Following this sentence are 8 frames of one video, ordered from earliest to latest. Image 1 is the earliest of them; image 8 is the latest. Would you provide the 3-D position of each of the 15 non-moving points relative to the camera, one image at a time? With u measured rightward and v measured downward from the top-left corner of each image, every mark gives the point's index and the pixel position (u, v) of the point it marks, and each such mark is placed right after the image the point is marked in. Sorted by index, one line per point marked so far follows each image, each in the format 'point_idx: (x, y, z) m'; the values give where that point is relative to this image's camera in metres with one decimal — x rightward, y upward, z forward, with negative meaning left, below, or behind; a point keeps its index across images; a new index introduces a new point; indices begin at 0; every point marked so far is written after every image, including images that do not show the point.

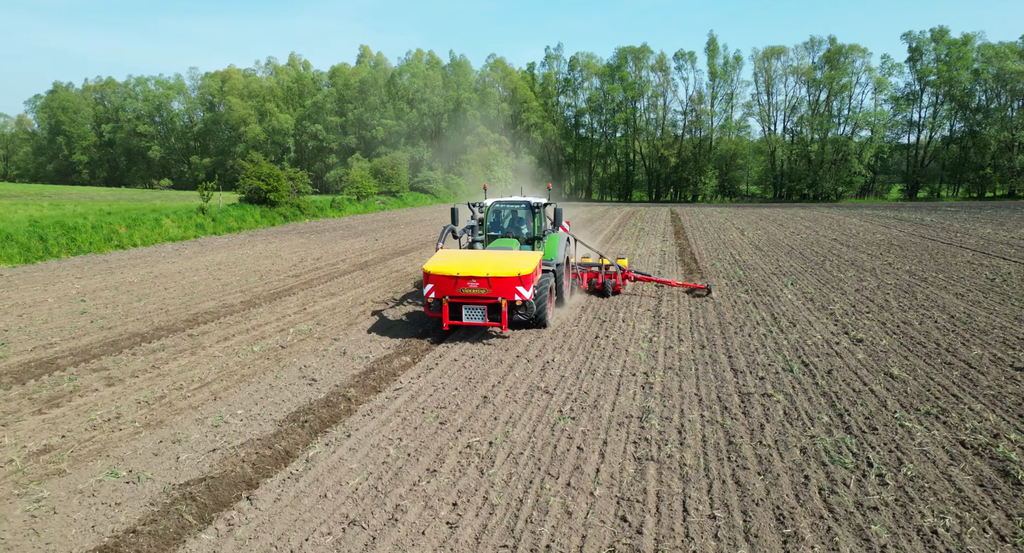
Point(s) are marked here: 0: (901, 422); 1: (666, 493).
0: (+3.6, -1.3, +4.9) m
1: (+1.1, -1.6, +3.9) m
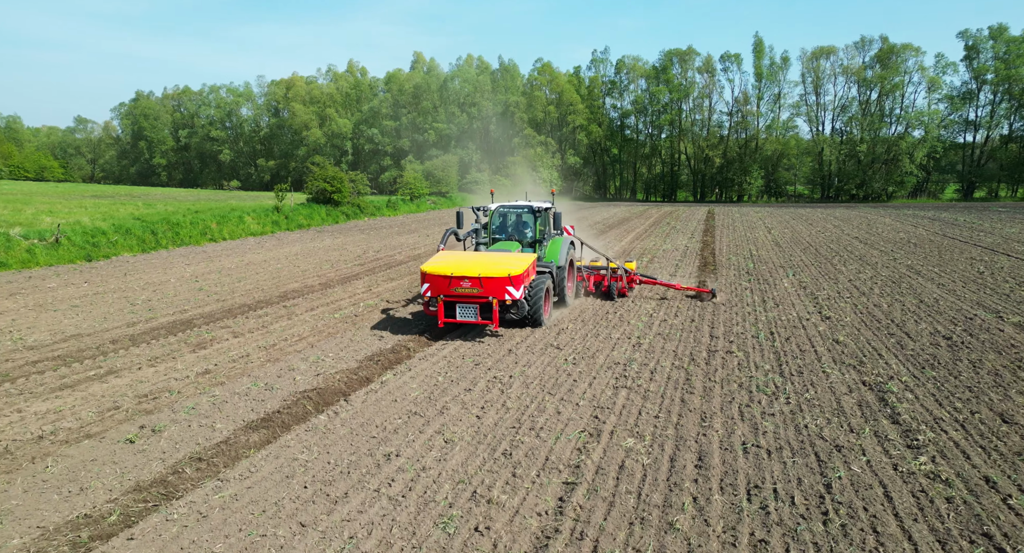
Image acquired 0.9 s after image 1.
0: (+3.8, -1.1, +6.4) m
1: (+1.2, -1.3, +5.7) m
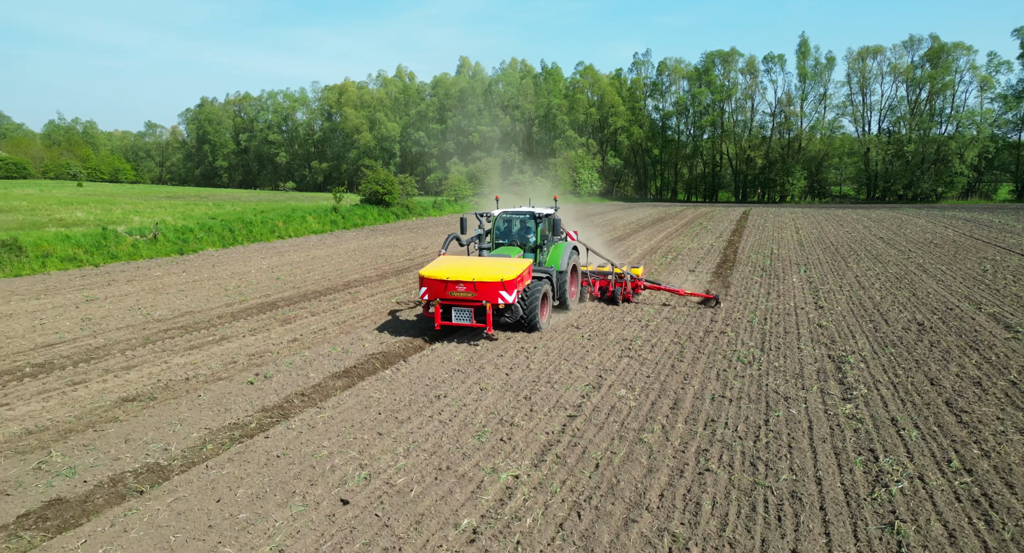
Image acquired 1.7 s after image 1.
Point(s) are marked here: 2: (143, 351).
0: (+4.1, -1.0, +7.6) m
1: (+1.5, -1.2, +7.1) m
2: (-5.7, -1.2, +8.2) m
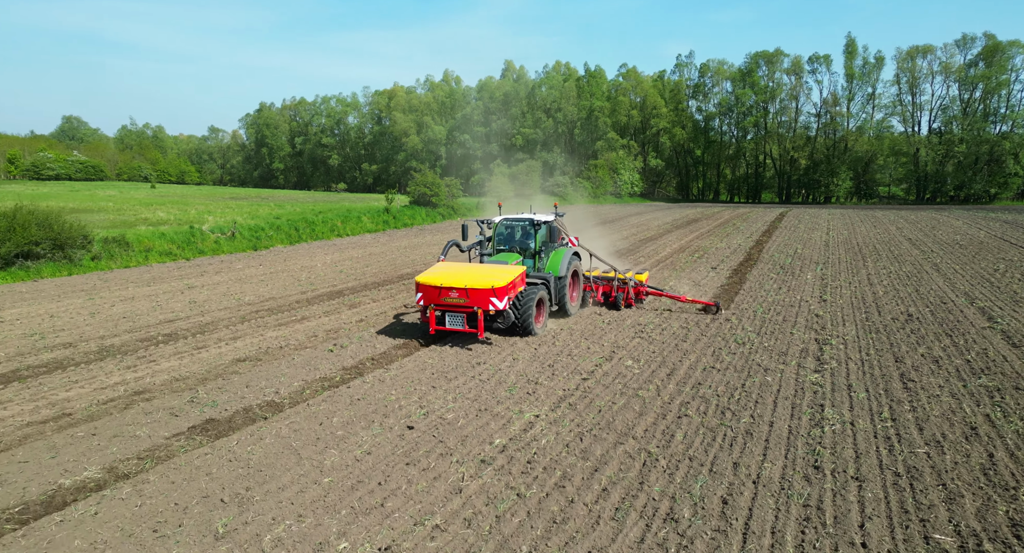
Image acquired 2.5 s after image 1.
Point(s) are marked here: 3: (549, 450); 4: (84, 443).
0: (+4.6, -0.9, +8.8) m
1: (+2.0, -1.1, +8.4) m
2: (-5.2, -1.0, +10.2) m
3: (+0.3, -1.7, +5.2) m
4: (-4.5, -1.7, +5.7) m
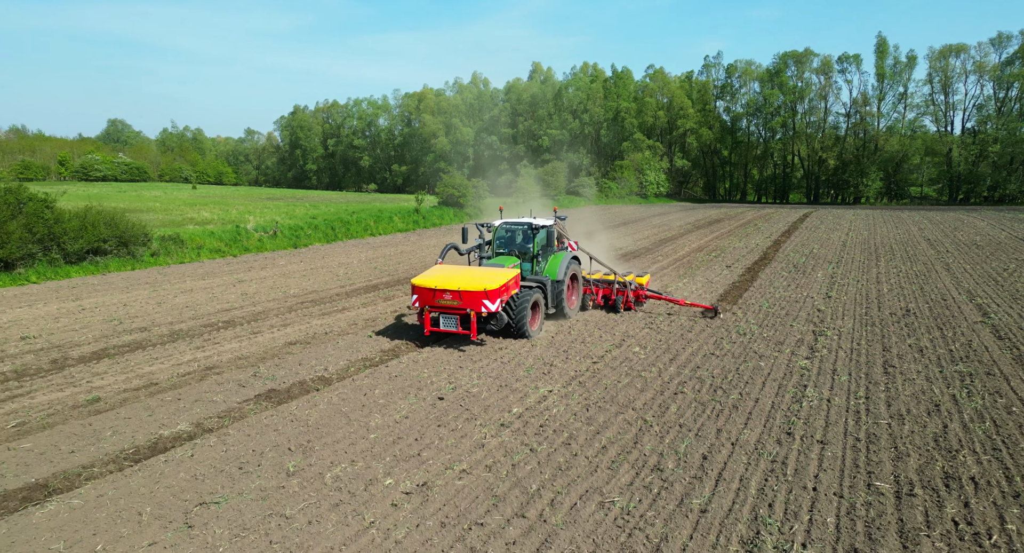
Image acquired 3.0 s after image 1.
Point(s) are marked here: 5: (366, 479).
0: (+5.0, -0.8, +9.4) m
1: (+2.3, -1.0, +9.2) m
2: (-4.7, -0.8, +11.3) m
3: (+0.5, -1.6, +6.1) m
4: (-4.3, -1.6, +6.8) m
5: (-1.4, -1.9, +5.0) m
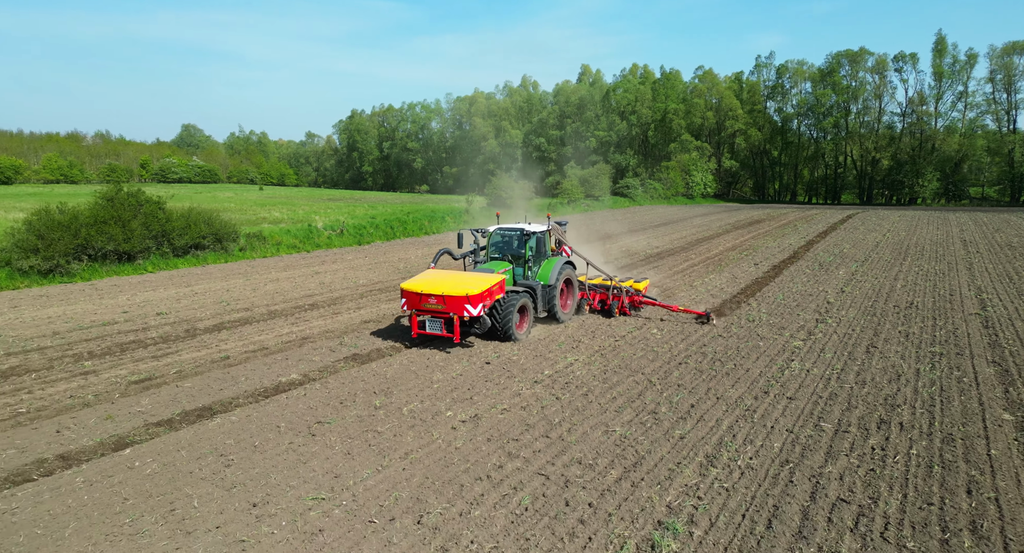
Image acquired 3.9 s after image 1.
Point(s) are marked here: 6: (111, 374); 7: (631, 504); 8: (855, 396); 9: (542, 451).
0: (+5.7, -0.7, +10.6) m
1: (+3.1, -0.9, +10.6) m
2: (-3.8, -0.6, +13.3) m
3: (+1.0, -1.5, +7.7) m
4: (-3.8, -1.4, +8.8) m
5: (-1.0, -1.7, +6.8) m
6: (-6.3, -1.5, +8.4) m
7: (+1.1, -2.0, +4.7) m
8: (+4.3, -1.5, +6.6) m
9: (+0.3, -1.9, +5.7) m
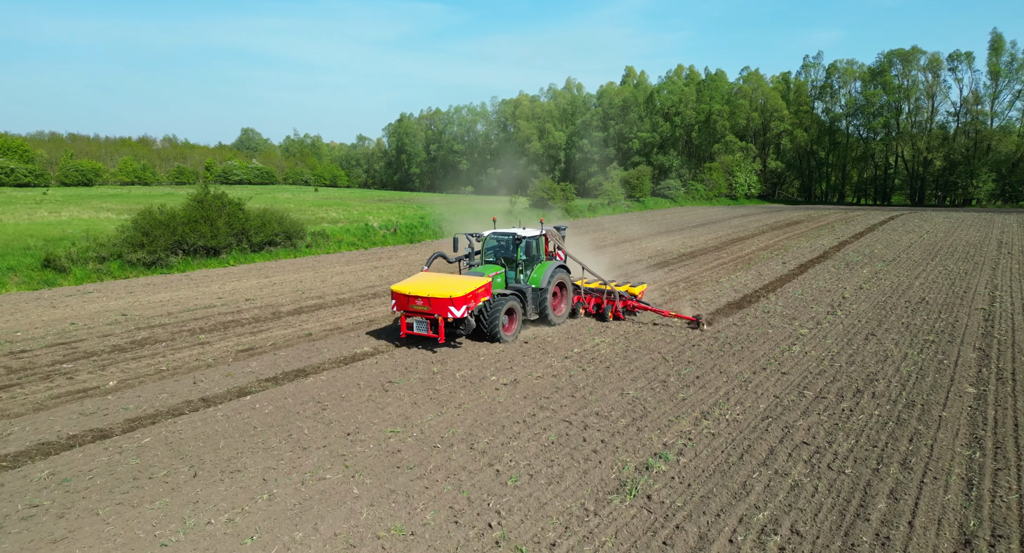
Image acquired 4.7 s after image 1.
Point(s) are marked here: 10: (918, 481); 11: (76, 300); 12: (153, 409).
0: (+6.6, -0.6, +11.5) m
1: (+3.9, -0.8, +11.8) m
2: (-2.7, -0.4, +15.0) m
3: (+1.6, -1.3, +9.0) m
4: (-3.1, -1.2, +10.5) m
5: (-0.5, -1.6, +8.3) m
6: (-5.6, -1.3, +10.3) m
7: (+1.4, -1.9, +6.0) m
8: (+4.8, -1.4, +7.7) m
9: (+0.7, -1.7, +7.1) m
10: (+3.8, -1.9, +5.0) m
11: (-11.4, -0.6, +13.8) m
12: (-5.0, -1.8, +7.3) m
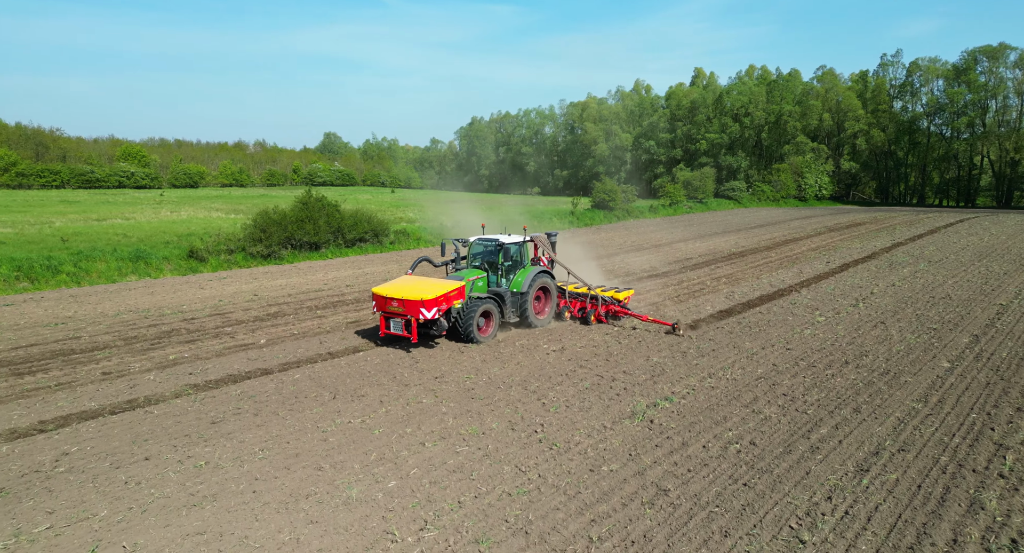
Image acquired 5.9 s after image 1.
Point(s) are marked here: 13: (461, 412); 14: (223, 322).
0: (+7.9, -0.6, +12.7) m
1: (+5.3, -0.6, +13.3) m
2: (-0.8, -0.2, +17.4) m
3: (+2.6, -1.2, +10.9) m
4: (-1.8, -1.0, +12.9) m
5: (+0.5, -1.4, +10.4) m
6: (-4.4, -1.0, +13.0) m
7: (+2.1, -1.7, +7.9) m
8: (+5.6, -1.3, +9.2) m
9: (+1.5, -1.5, +9.0) m
10: (+4.3, -1.8, +6.6) m
11: (-9.6, -0.2, +17.2) m
12: (-4.1, -1.5, +10.0) m
13: (-0.7, -1.9, +7.5) m
14: (-6.9, -1.1, +12.7) m
